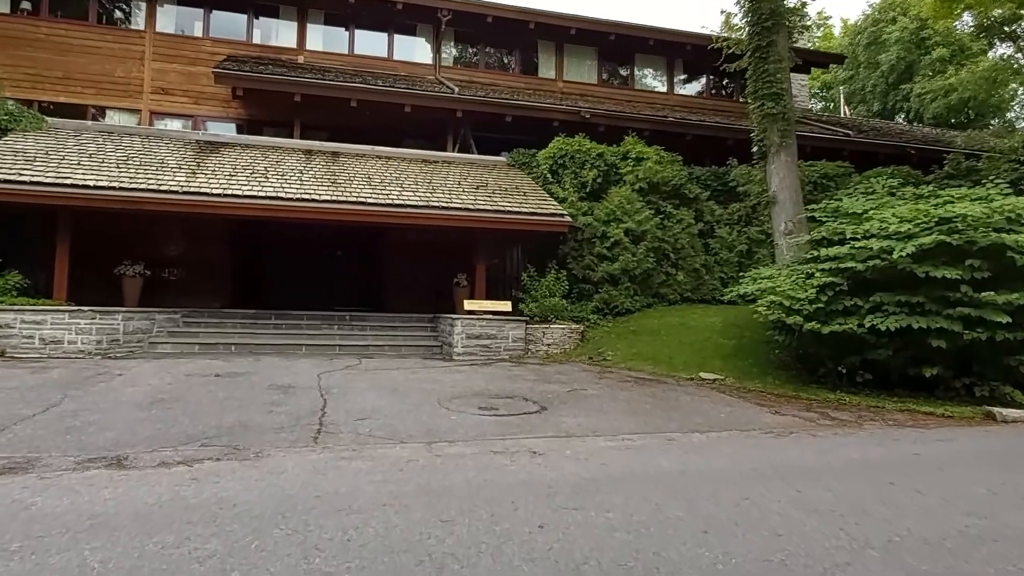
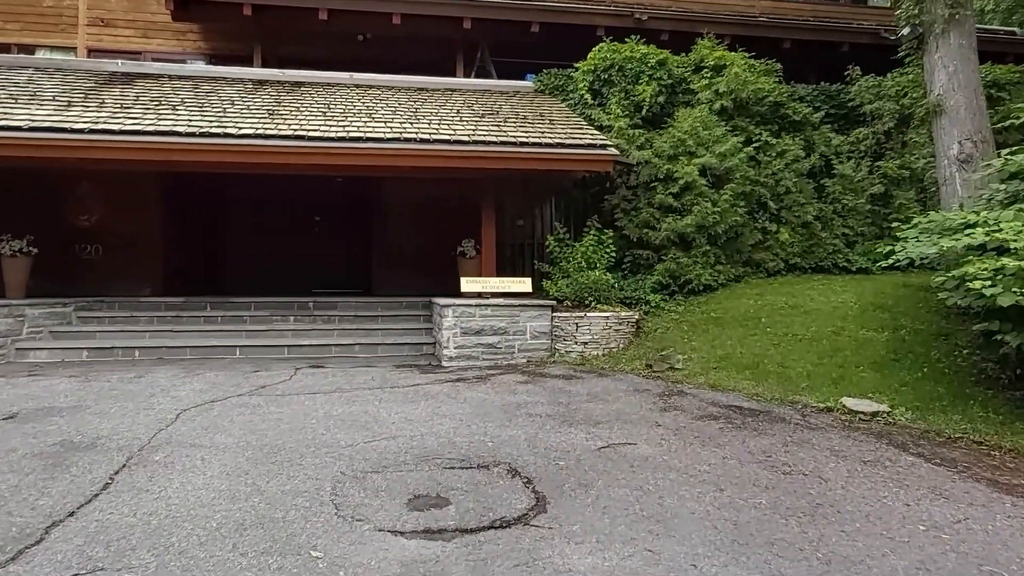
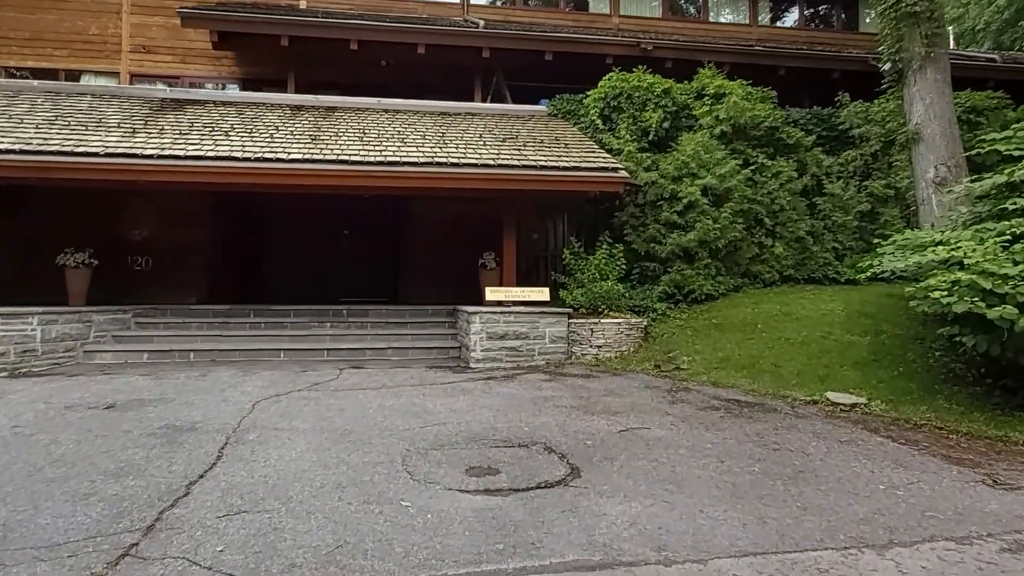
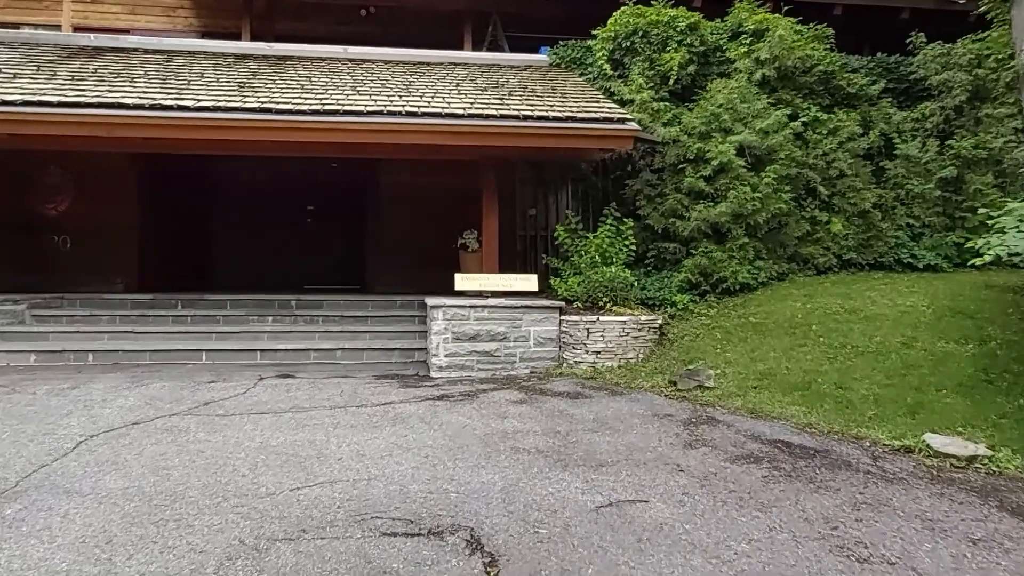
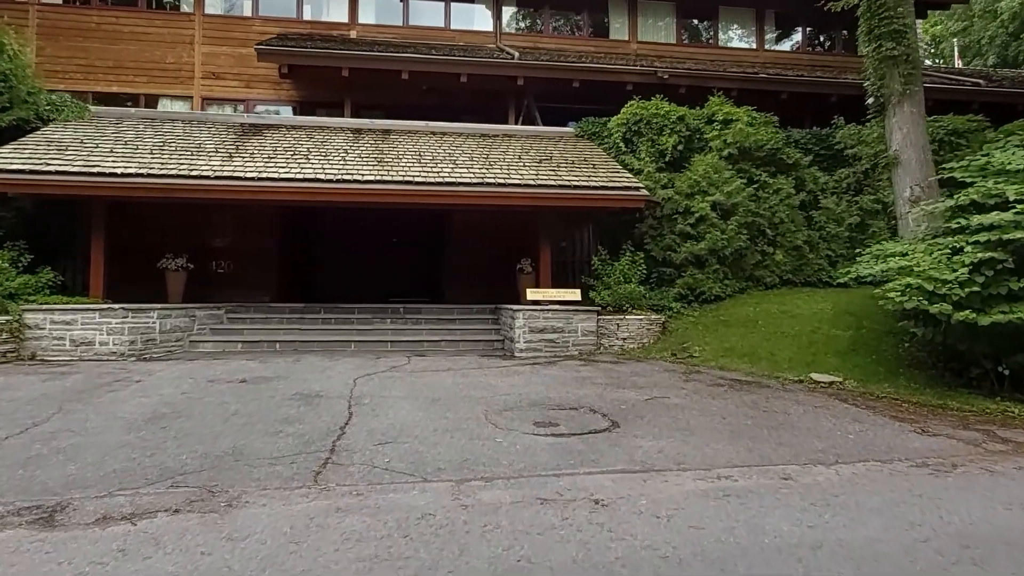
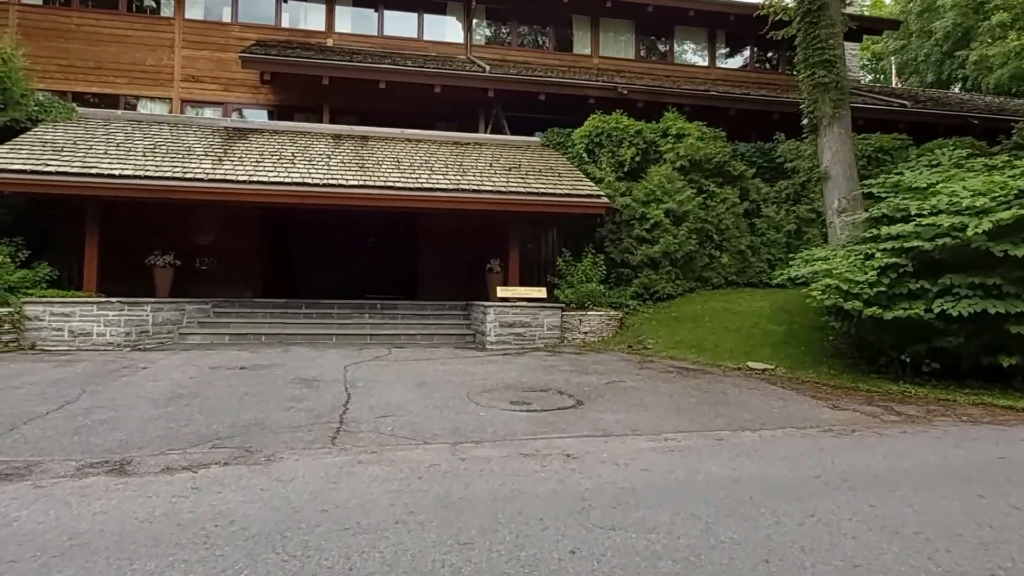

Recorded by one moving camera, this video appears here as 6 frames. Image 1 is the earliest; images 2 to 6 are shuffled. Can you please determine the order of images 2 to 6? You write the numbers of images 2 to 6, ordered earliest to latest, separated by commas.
6, 5, 3, 2, 4
